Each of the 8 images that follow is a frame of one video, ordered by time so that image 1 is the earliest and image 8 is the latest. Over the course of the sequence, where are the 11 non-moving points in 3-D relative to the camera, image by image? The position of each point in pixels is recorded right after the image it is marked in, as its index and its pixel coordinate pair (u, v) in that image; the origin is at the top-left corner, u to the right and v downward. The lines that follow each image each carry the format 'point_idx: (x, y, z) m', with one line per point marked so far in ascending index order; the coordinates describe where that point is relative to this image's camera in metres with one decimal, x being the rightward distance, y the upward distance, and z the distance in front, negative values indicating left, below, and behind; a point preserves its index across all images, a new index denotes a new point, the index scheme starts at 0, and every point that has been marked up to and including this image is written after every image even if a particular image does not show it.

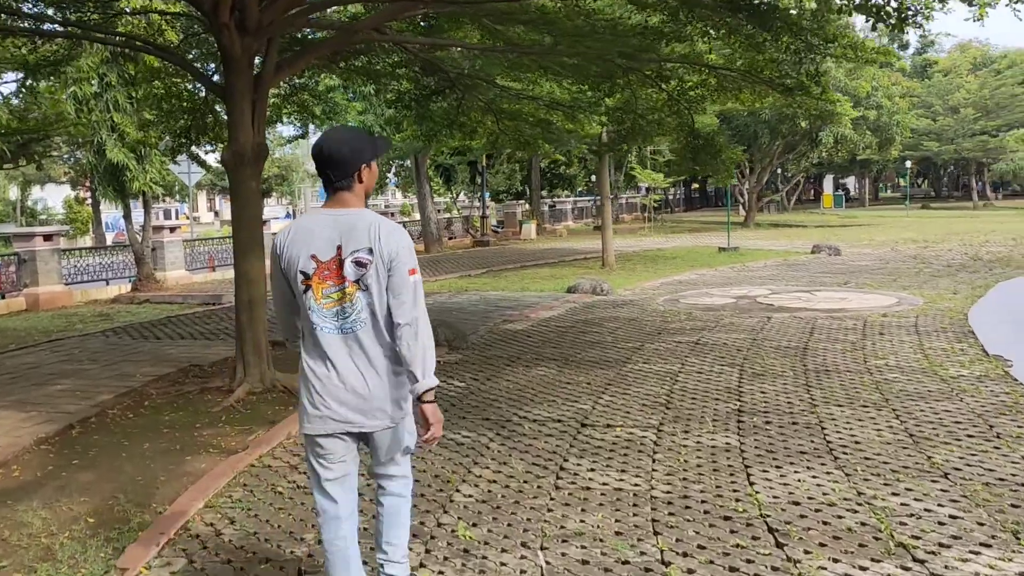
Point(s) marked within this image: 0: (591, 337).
0: (+0.8, -0.5, +8.8) m
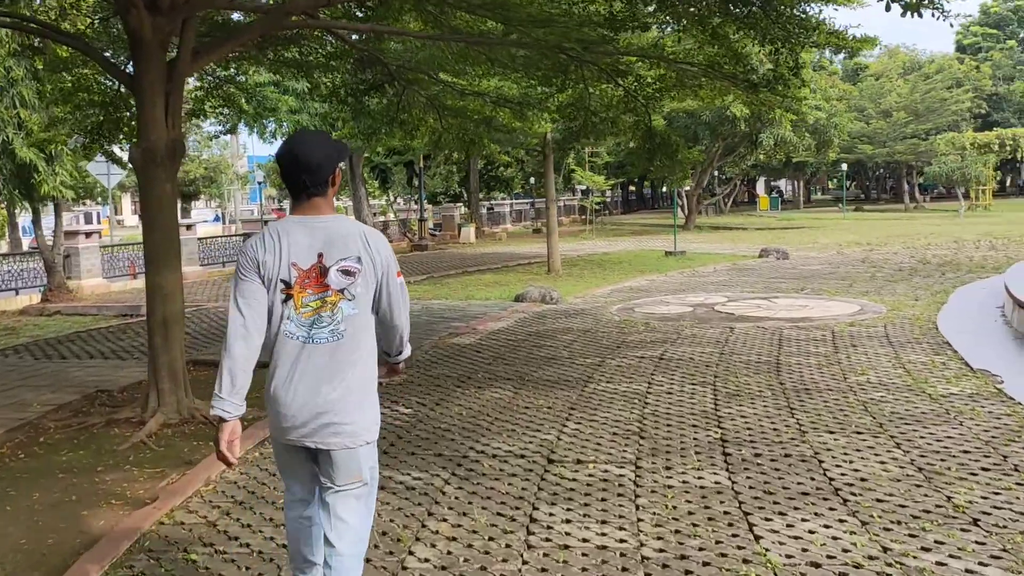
0: (+0.3, -0.6, +8.1) m
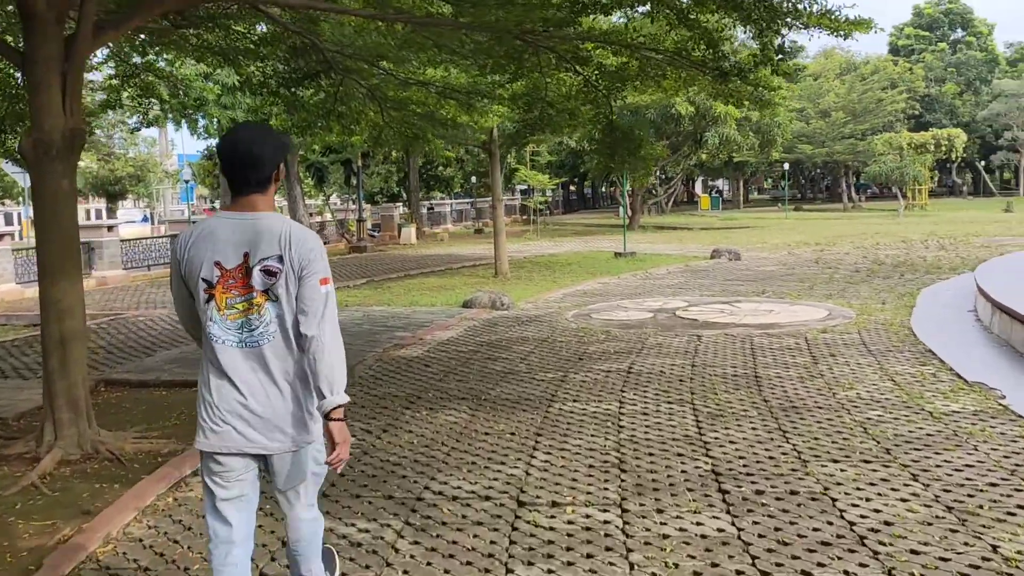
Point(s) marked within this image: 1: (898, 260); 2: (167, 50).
0: (-0.1, -0.6, +7.4) m
1: (+6.4, +0.5, +15.5) m
2: (-3.5, +2.4, +9.4) m
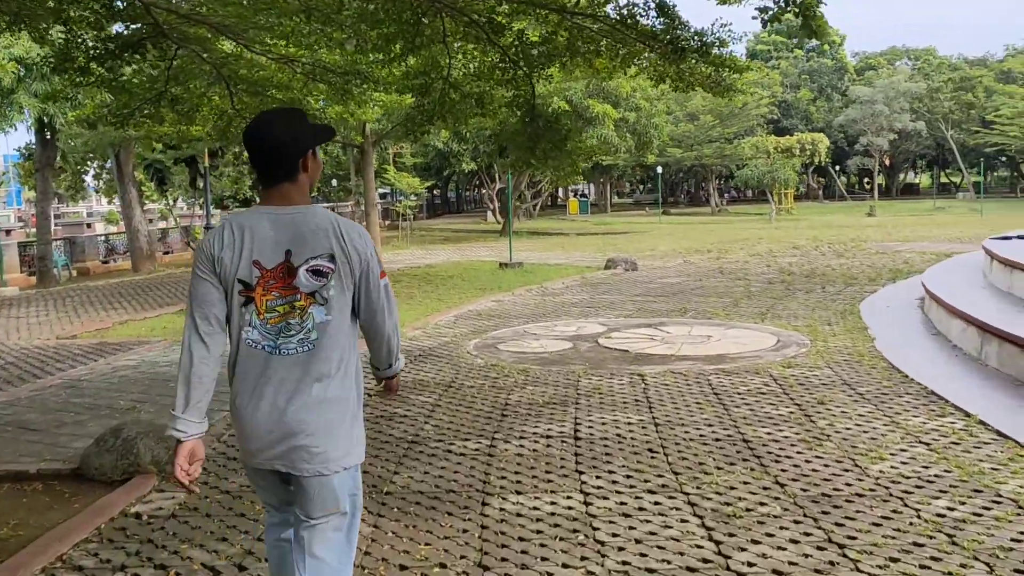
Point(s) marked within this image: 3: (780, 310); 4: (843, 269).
0: (-0.7, -0.9, +5.5) m
1: (+4.5, +0.3, +14.5) m
2: (-4.4, +2.1, +6.9) m
3: (+2.9, -0.2, +10.0) m
4: (+5.1, +0.3, +14.1) m
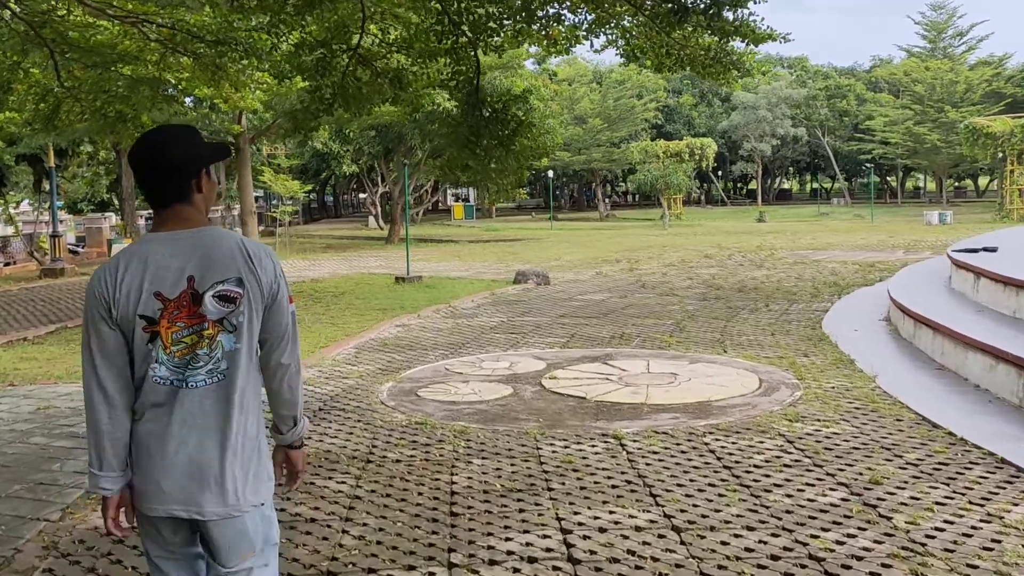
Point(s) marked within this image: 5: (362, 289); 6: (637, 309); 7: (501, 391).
0: (-0.8, -1.1, +3.8) m
1: (+3.1, +0.1, +13.4) m
2: (-4.8, +1.9, +4.7) m
3: (+2.1, -0.5, +8.7) m
4: (+3.7, +0.1, +13.0) m
5: (-2.2, 0.0, +13.5) m
6: (+1.5, -0.2, +10.9) m
7: (-0.1, -0.7, +6.7) m
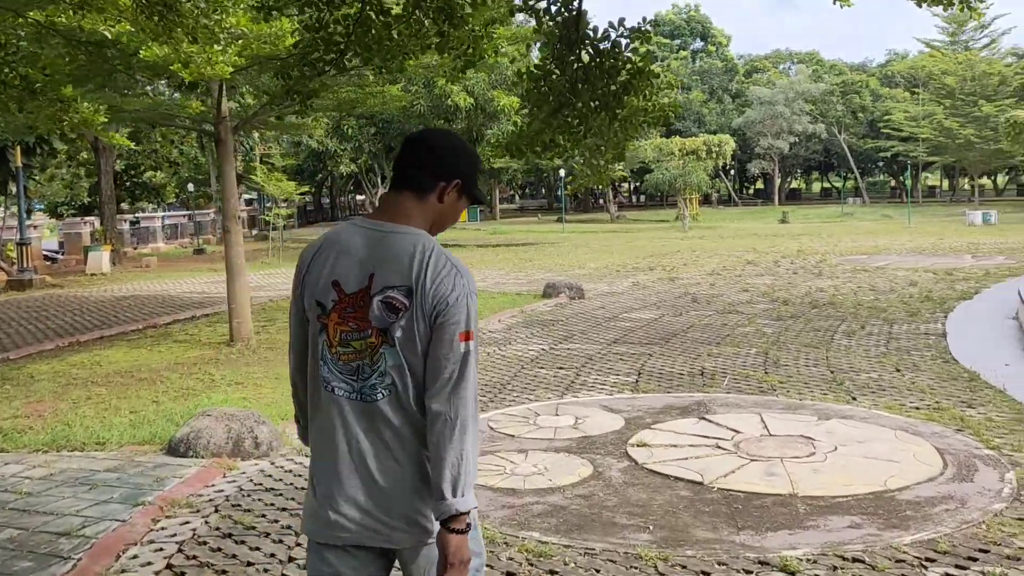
0: (-0.4, -1.3, +1.8) m
1: (+3.5, -0.1, +11.5) m
2: (-4.4, +1.7, +2.7) m
3: (+2.5, -0.6, +6.8) m
4: (+4.1, -0.1, +11.1) m
5: (-1.8, -0.2, +11.6) m
6: (+1.9, -0.4, +9.0) m
7: (+0.3, -0.9, +4.8) m
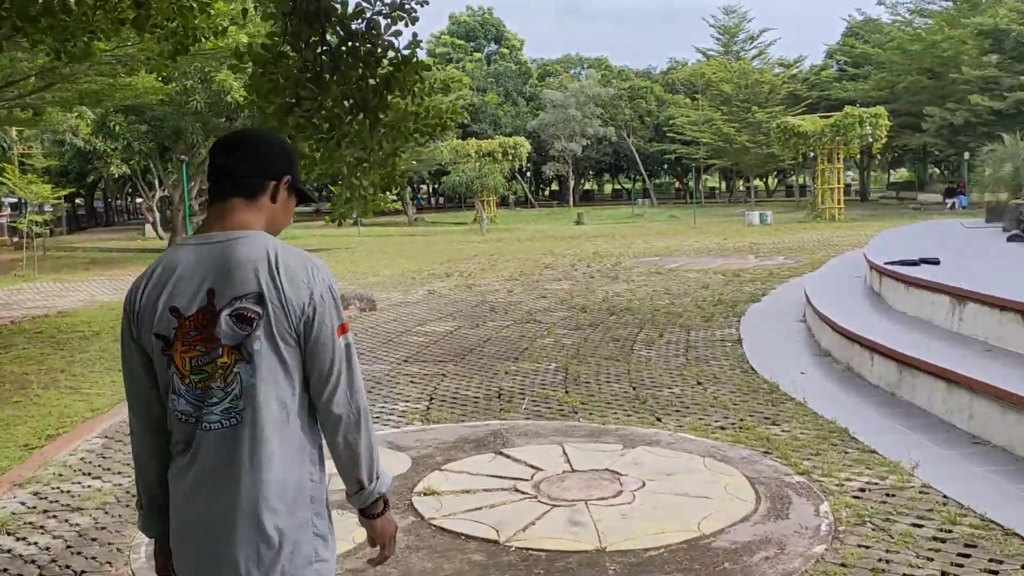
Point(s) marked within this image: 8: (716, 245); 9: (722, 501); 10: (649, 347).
0: (-0.8, -1.4, +1.0) m
1: (+1.0, -0.2, +11.2) m
2: (-4.9, +1.4, +1.0) m
3: (+1.0, -0.7, +6.4) m
4: (+1.6, -0.2, +11.0) m
5: (-4.3, -0.4, +10.2) m
6: (-0.1, -0.5, +8.5) m
7: (-0.7, -1.0, +4.0) m
8: (+4.4, +0.9, +19.7) m
9: (+0.9, -0.9, +4.1) m
10: (+1.2, -0.5, +8.1) m
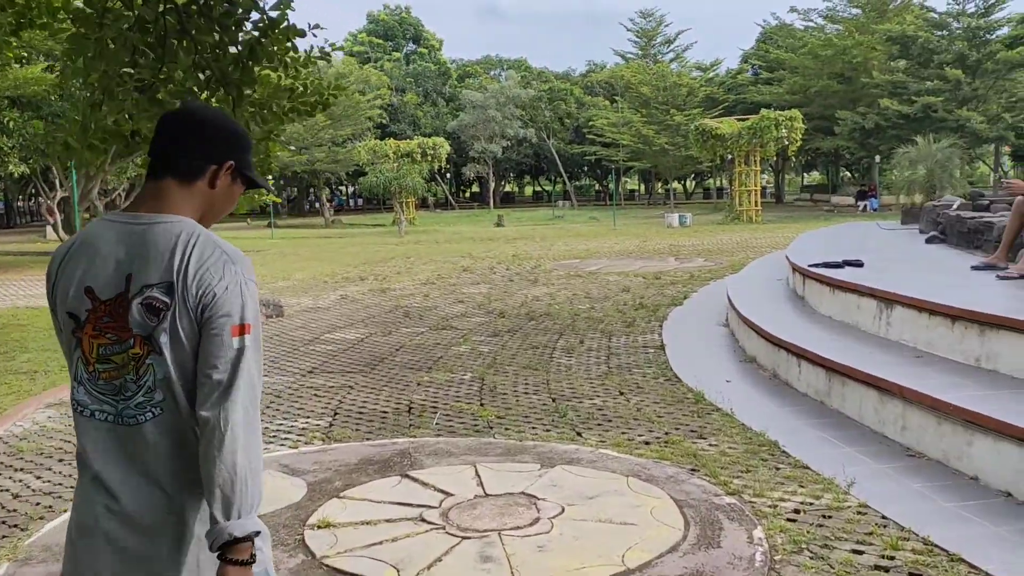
0: (-0.9, -1.4, +0.5) m
1: (0.0, -0.2, +10.8) m
2: (-5.0, +1.4, +0.2) m
3: (+0.4, -0.7, +6.1) m
4: (+0.6, -0.2, +10.7) m
5: (-5.2, -0.5, +9.4) m
6: (-0.9, -0.6, +8.0) m
7: (-1.1, -1.1, +3.5) m
8: (+2.7, +0.9, +19.5) m
9: (+0.6, -1.0, +3.8) m
10: (+0.5, -0.5, +7.7) m
